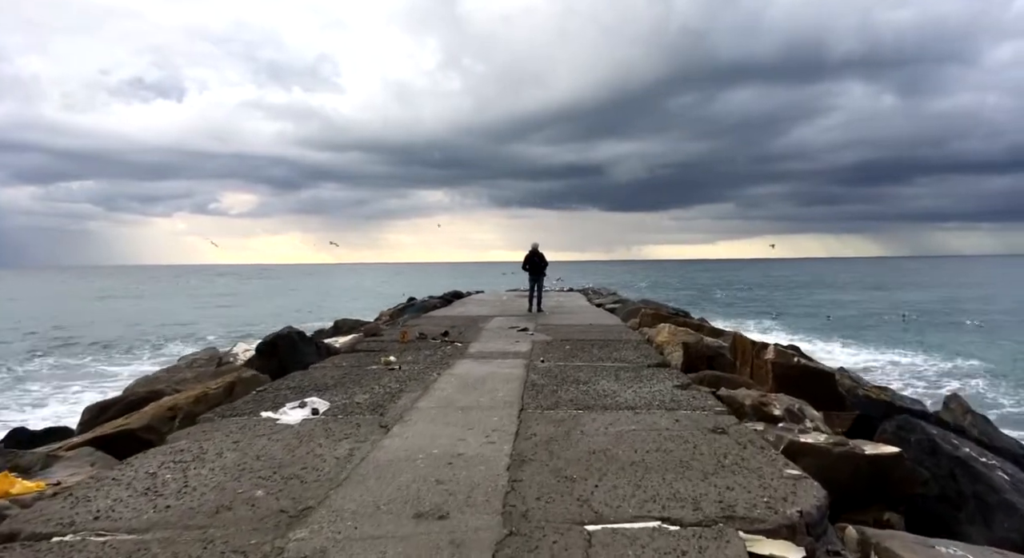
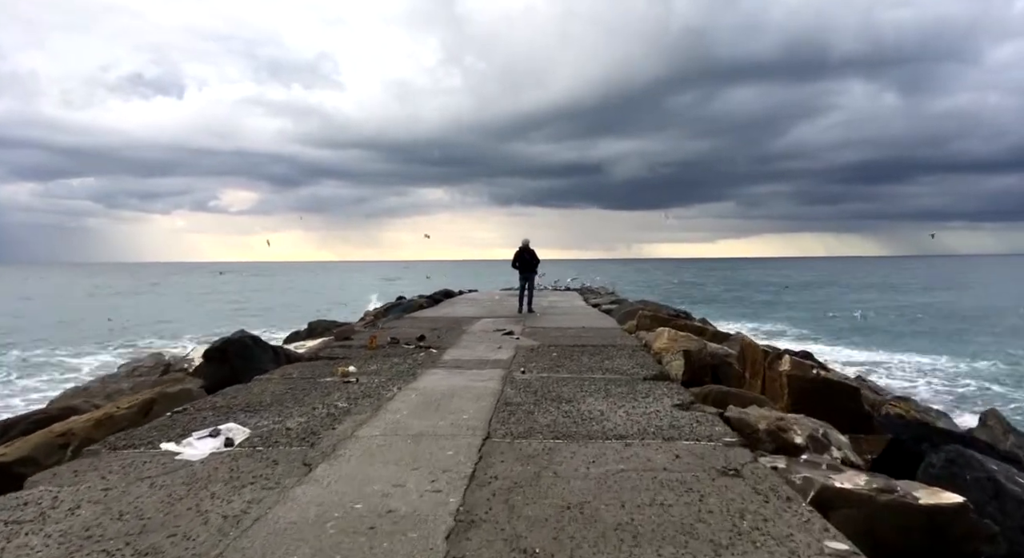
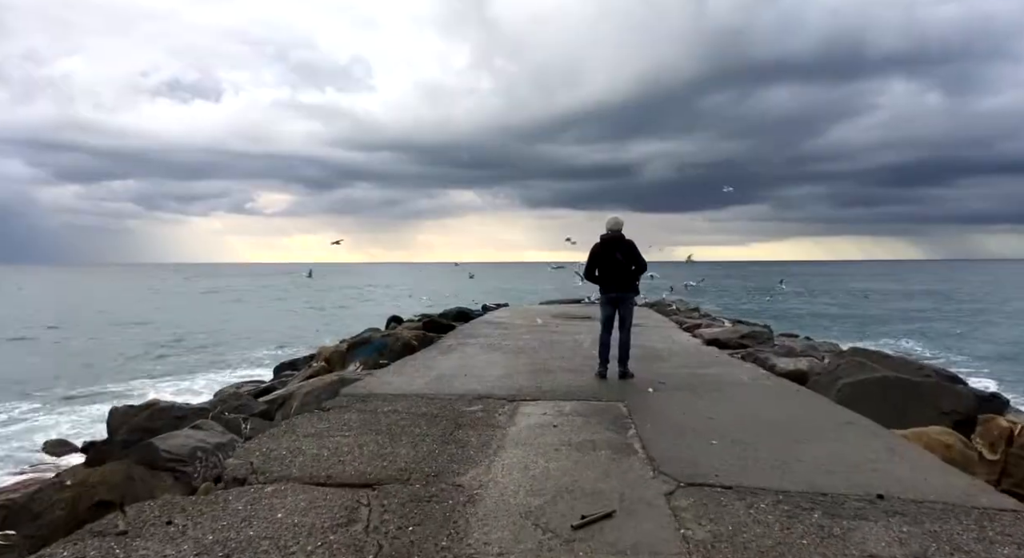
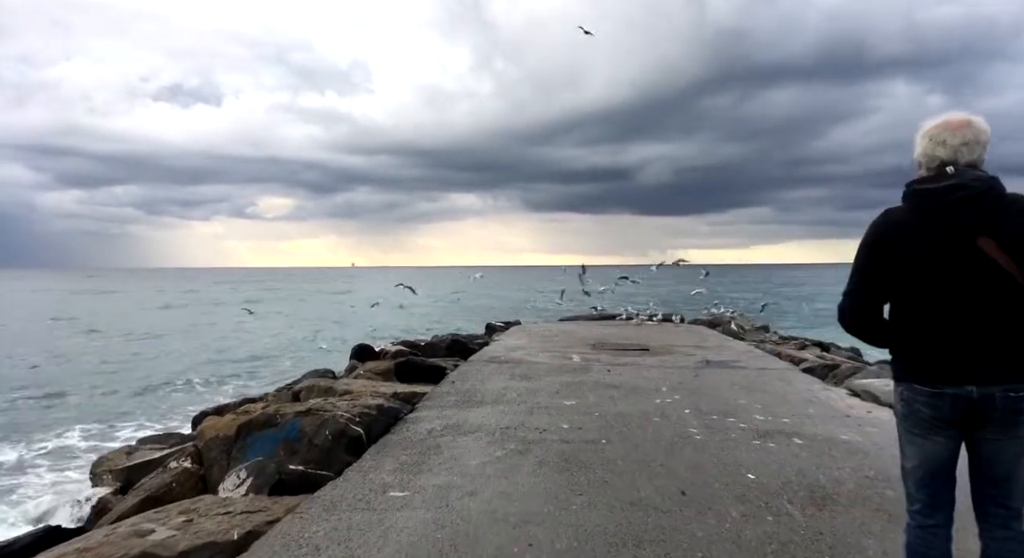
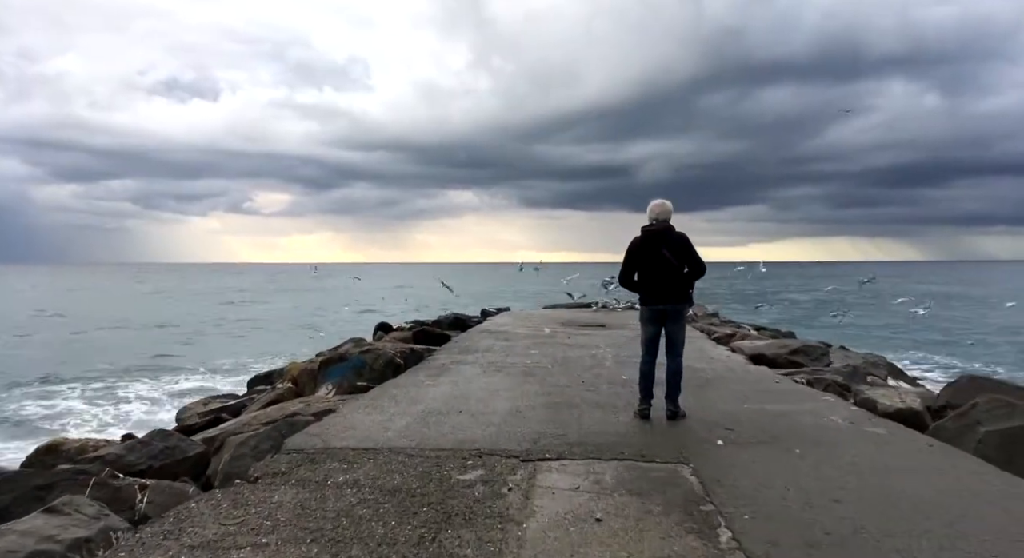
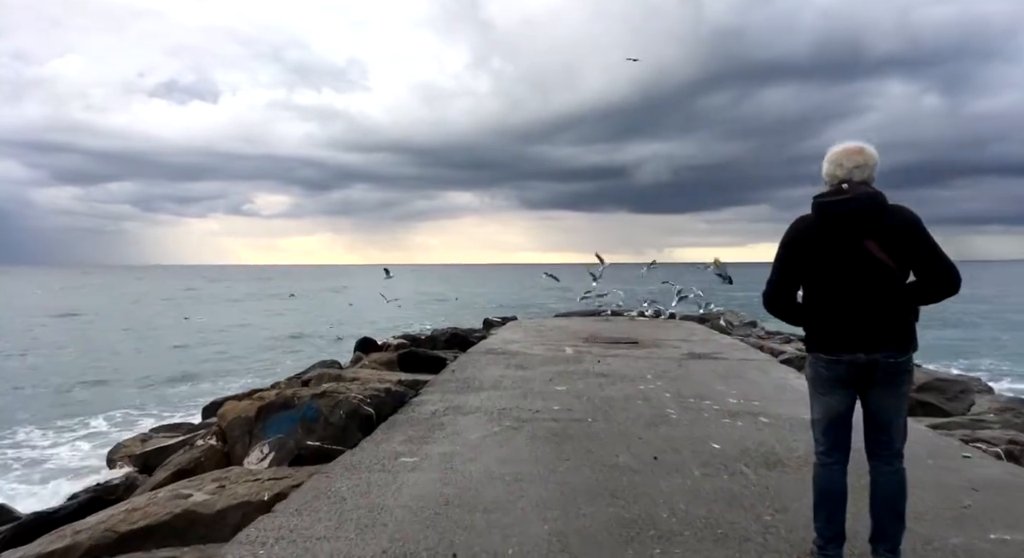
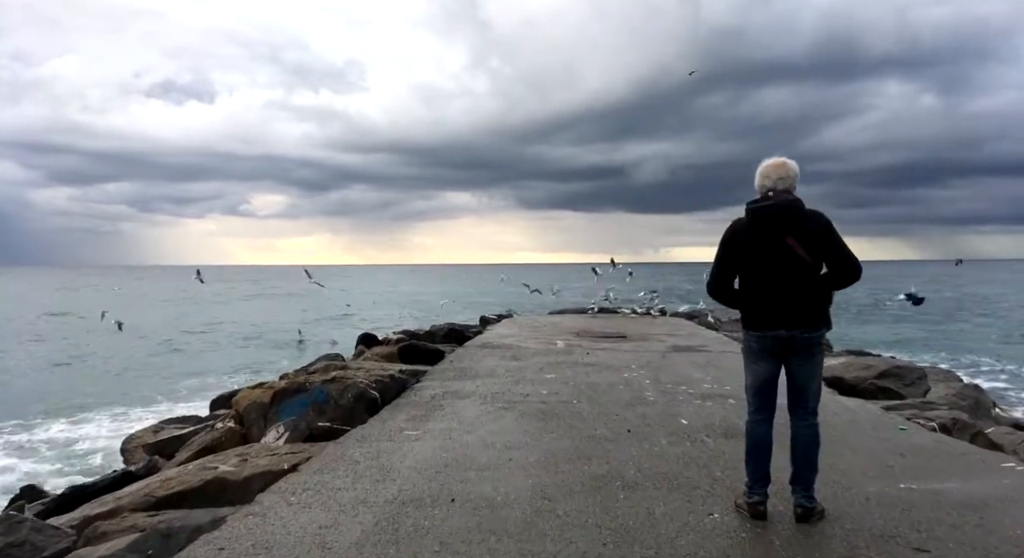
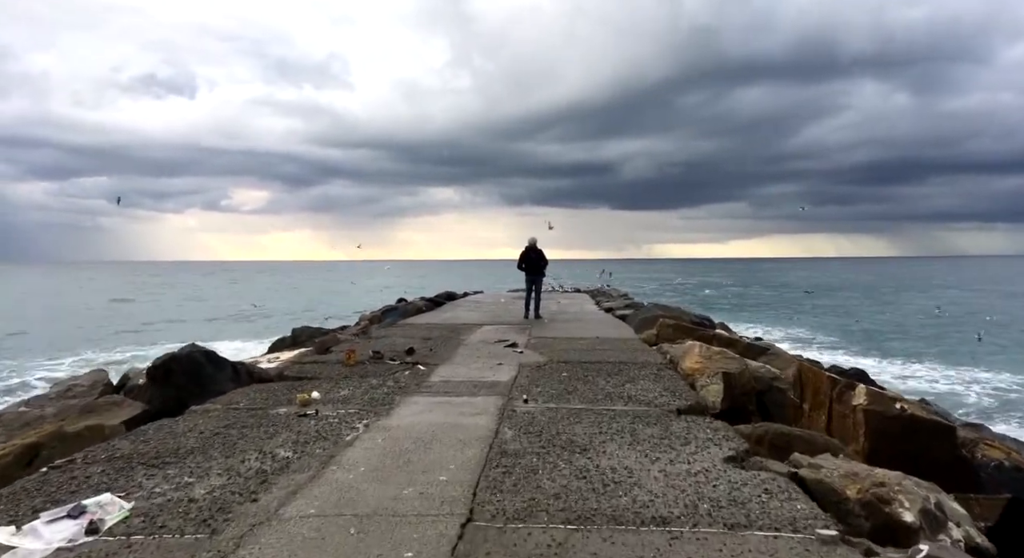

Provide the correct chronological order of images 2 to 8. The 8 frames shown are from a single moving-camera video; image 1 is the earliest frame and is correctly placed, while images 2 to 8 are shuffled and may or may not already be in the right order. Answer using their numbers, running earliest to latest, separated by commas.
2, 8, 3, 5, 7, 6, 4
